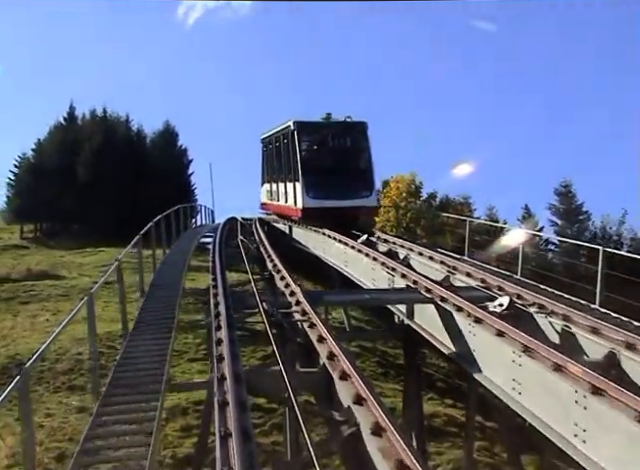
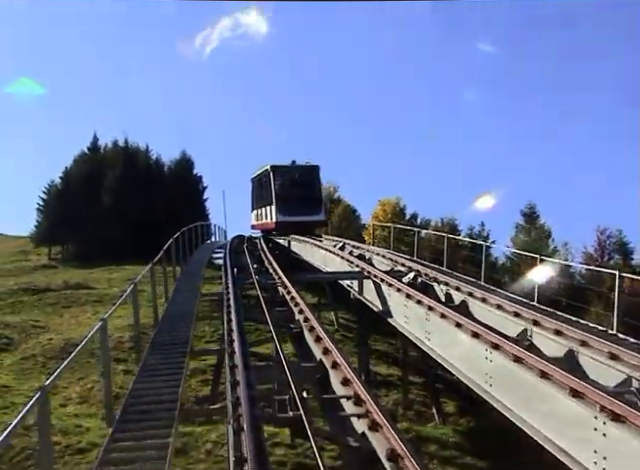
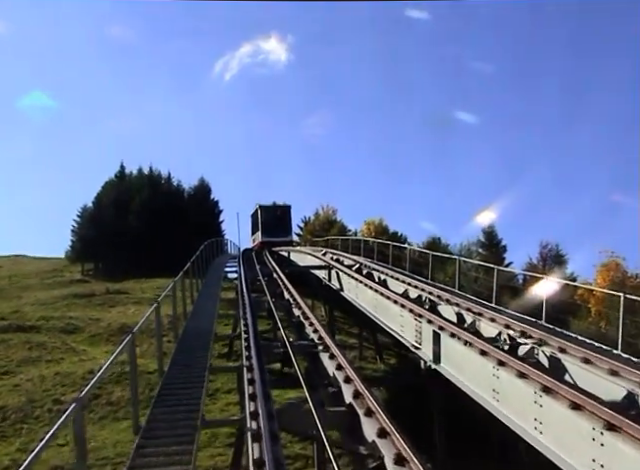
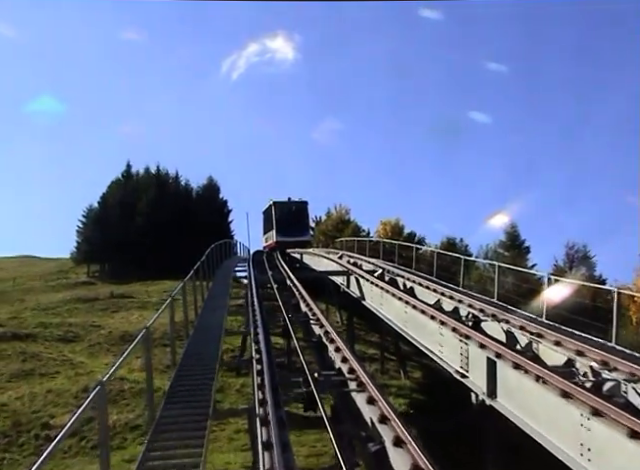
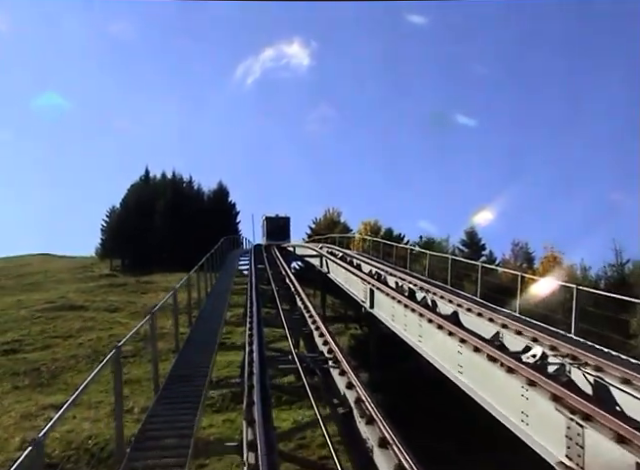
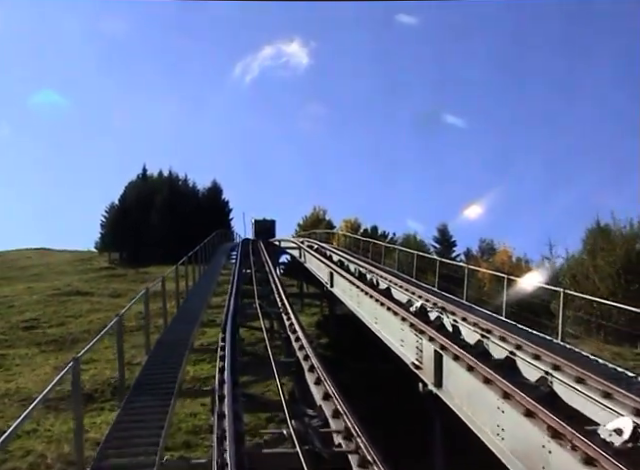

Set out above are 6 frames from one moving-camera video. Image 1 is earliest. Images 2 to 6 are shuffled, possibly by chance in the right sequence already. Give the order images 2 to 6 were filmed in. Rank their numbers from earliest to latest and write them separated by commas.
2, 4, 3, 5, 6
